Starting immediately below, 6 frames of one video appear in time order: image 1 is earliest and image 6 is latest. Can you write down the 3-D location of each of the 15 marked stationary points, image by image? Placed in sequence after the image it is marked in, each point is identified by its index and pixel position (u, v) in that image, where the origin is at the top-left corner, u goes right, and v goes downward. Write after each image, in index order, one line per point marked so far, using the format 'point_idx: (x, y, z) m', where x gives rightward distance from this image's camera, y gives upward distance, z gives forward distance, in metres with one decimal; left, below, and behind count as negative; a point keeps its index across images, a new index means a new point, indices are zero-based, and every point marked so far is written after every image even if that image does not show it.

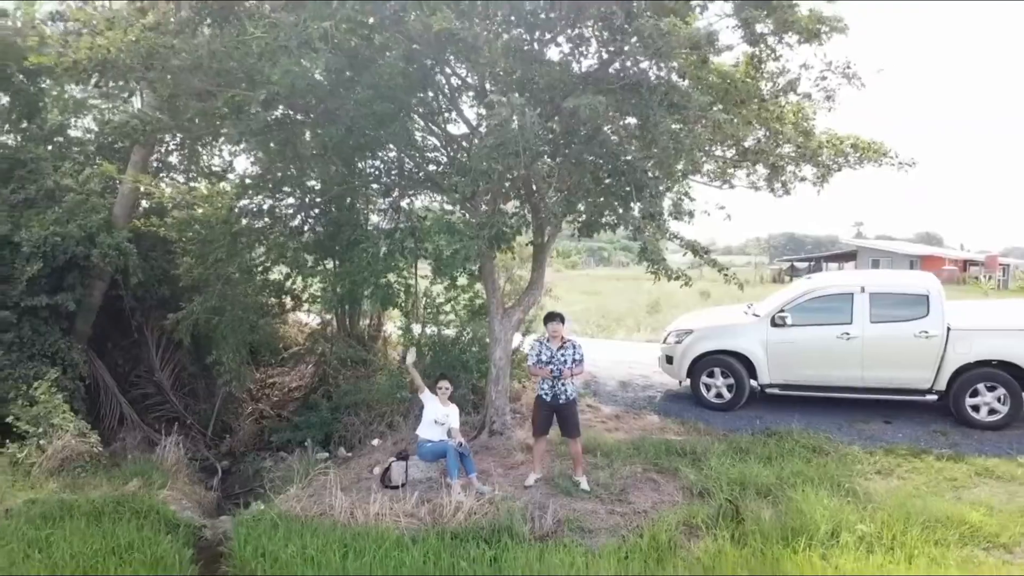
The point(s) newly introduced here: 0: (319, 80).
0: (-1.3, +1.4, +6.2) m
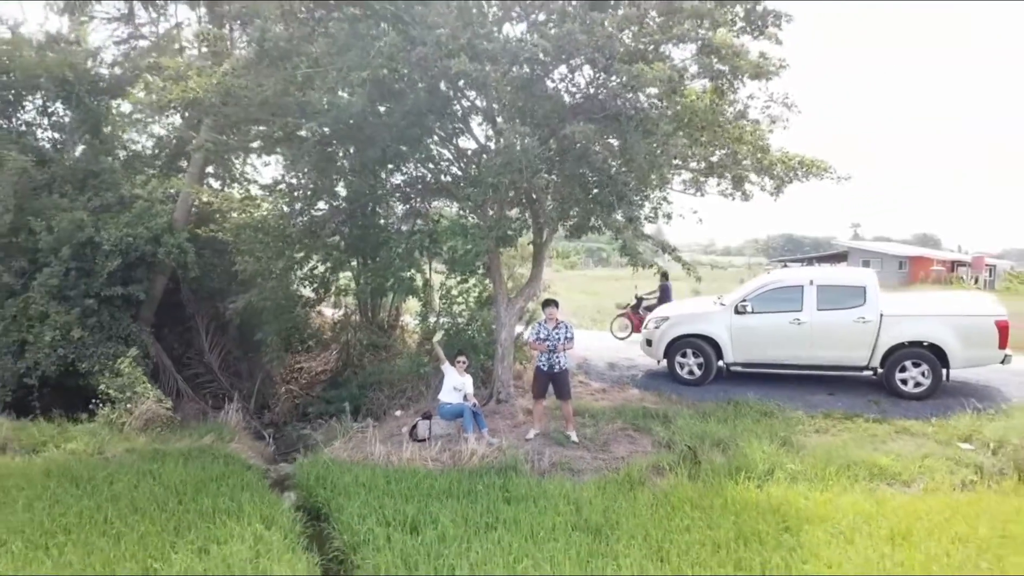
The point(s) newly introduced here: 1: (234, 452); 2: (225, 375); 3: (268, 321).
0: (-1.3, +1.5, +7.6) m
1: (-2.1, -1.3, +7.2) m
2: (-3.3, -1.0, +10.5) m
3: (-2.6, -0.4, +10.0) m
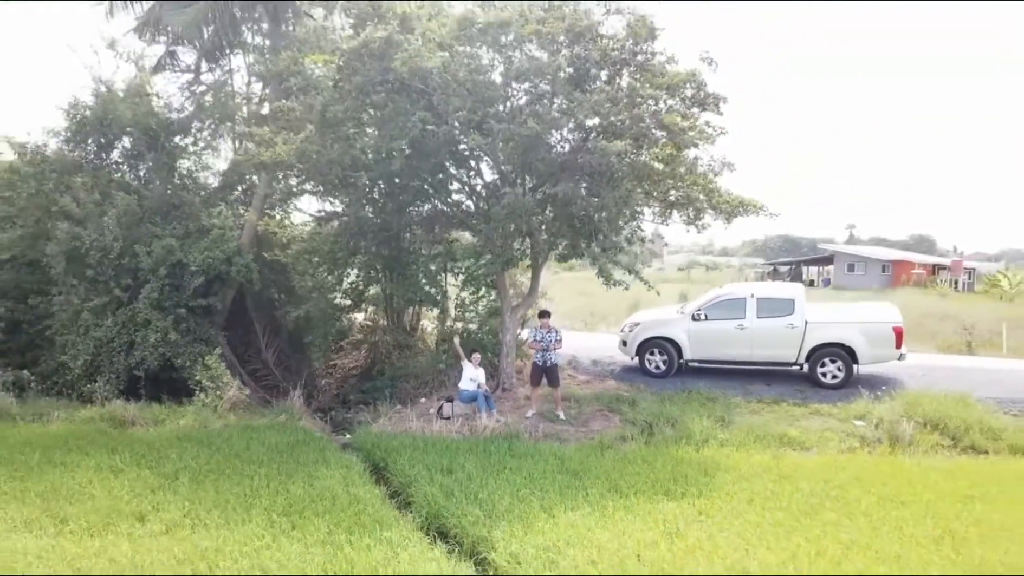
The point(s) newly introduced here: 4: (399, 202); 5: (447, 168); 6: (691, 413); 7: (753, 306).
0: (-1.2, +1.3, +9.8) m
1: (-2.1, -1.4, +9.4) m
2: (-3.2, -1.1, +12.8) m
3: (-2.6, -0.5, +12.3) m
4: (-1.3, +1.0, +10.4) m
5: (-0.7, +1.3, +10.0) m
6: (+1.9, -1.3, +9.6) m
7: (+2.9, -0.2, +11.1) m
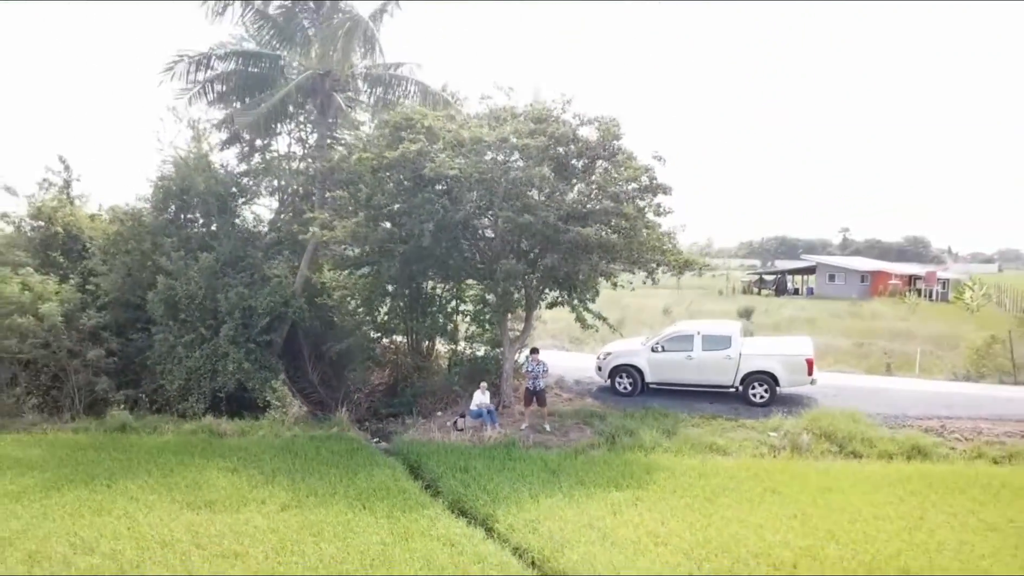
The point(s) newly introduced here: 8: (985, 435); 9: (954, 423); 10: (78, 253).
0: (-1.3, +0.7, +12.9) m
1: (-2.1, -2.0, +12.5) m
2: (-3.3, -1.7, +15.8) m
3: (-2.6, -1.1, +15.3) m
4: (-1.3, +0.4, +13.5) m
5: (-0.7, +0.7, +13.1) m
6: (+1.8, -1.9, +12.6) m
7: (+2.9, -0.8, +14.1) m
8: (+6.4, -2.0, +12.5) m
9: (+6.2, -1.9, +13.0) m
10: (-7.5, +0.6, +15.9) m
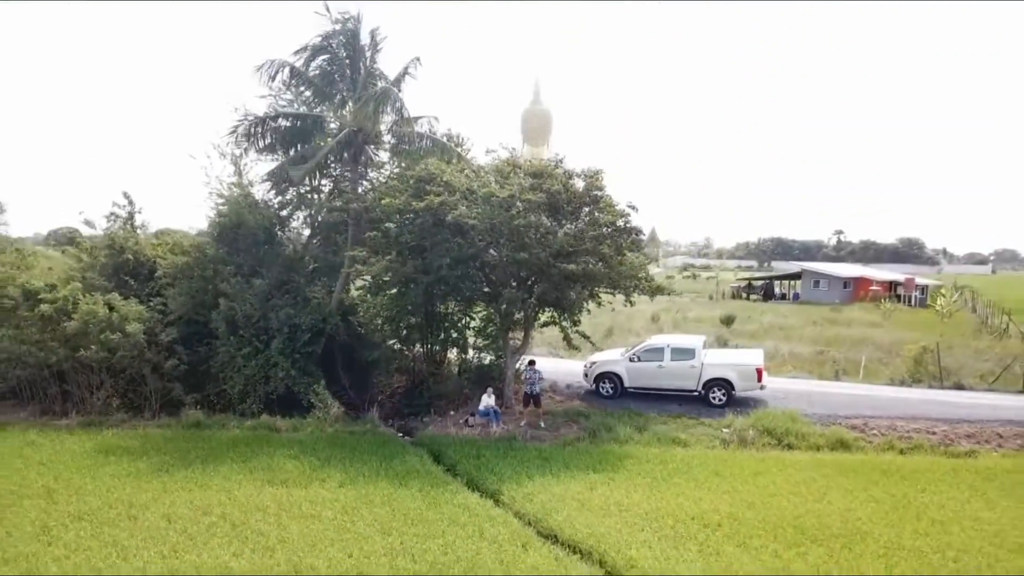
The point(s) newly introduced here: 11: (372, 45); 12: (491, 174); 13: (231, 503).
0: (-1.2, +0.3, +15.7) m
1: (-2.1, -2.4, +15.3) m
2: (-3.3, -2.1, +18.7) m
3: (-2.6, -1.5, +18.1) m
4: (-1.3, 0.0, +16.3) m
5: (-0.7, +0.3, +15.9) m
6: (+1.8, -2.3, +15.5) m
7: (+2.9, -1.2, +17.0) m
8: (+6.4, -2.4, +15.3) m
9: (+6.2, -2.3, +15.8) m
10: (-7.5, +0.3, +18.8) m
11: (-2.7, +4.7, +17.9) m
12: (-0.4, +2.0, +16.5) m
13: (-3.3, -2.5, +10.9) m
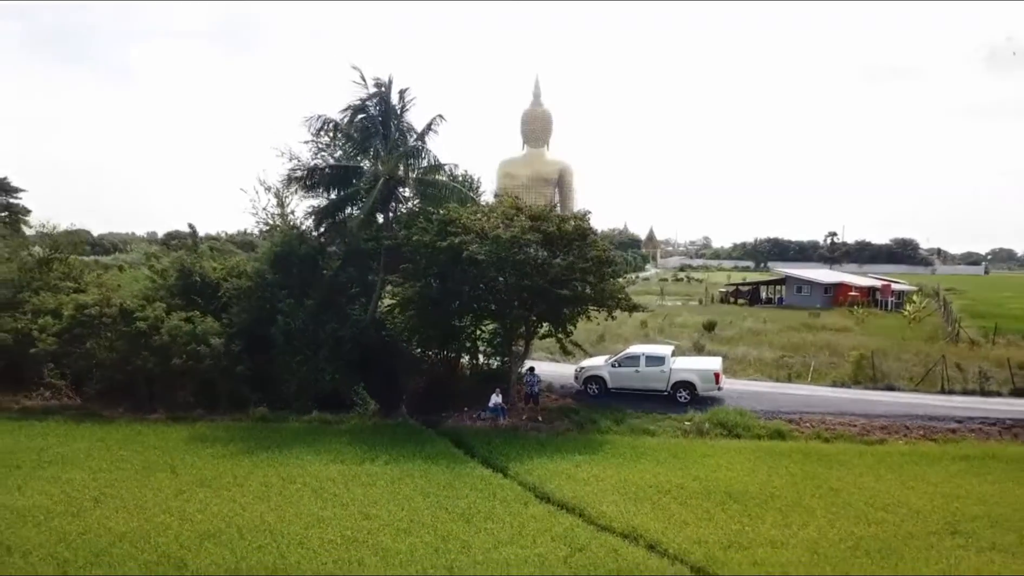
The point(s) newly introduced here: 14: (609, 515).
0: (-1.2, -0.1, +19.5) m
1: (-2.1, -2.8, +19.1) m
2: (-3.2, -2.5, +22.4) m
3: (-2.5, -1.9, +21.9) m
4: (-1.2, -0.4, +20.1) m
5: (-0.6, -0.1, +19.7) m
6: (+1.9, -2.7, +19.2) m
7: (+3.0, -1.6, +20.7) m
8: (+6.5, -2.8, +19.1) m
9: (+6.3, -2.7, +19.6) m
10: (-7.4, -0.2, +22.5) m
11: (-2.6, +4.3, +21.7) m
12: (-0.3, +1.6, +20.2) m
13: (-3.2, -3.0, +14.7) m
14: (+1.3, -3.1, +12.7) m
